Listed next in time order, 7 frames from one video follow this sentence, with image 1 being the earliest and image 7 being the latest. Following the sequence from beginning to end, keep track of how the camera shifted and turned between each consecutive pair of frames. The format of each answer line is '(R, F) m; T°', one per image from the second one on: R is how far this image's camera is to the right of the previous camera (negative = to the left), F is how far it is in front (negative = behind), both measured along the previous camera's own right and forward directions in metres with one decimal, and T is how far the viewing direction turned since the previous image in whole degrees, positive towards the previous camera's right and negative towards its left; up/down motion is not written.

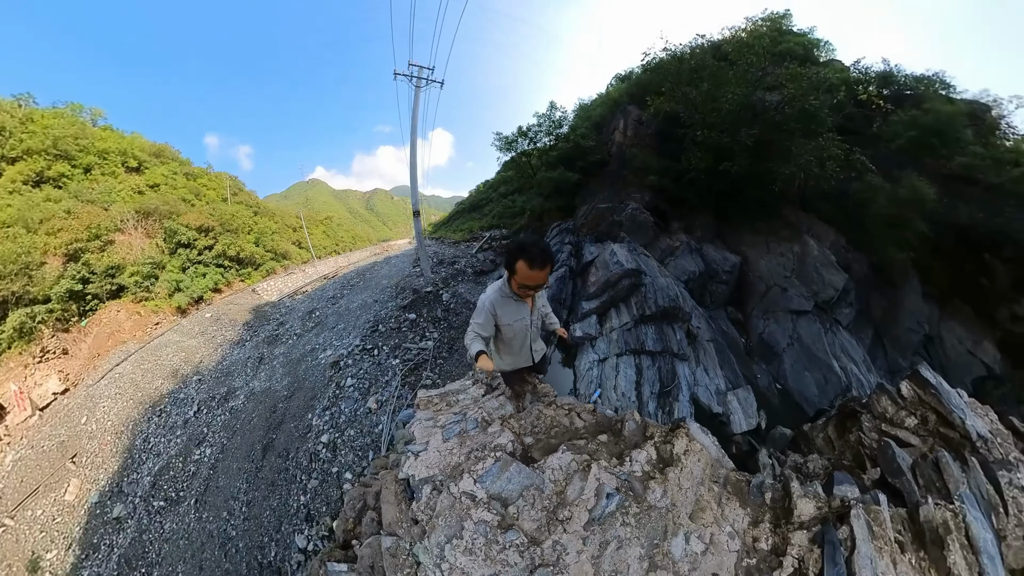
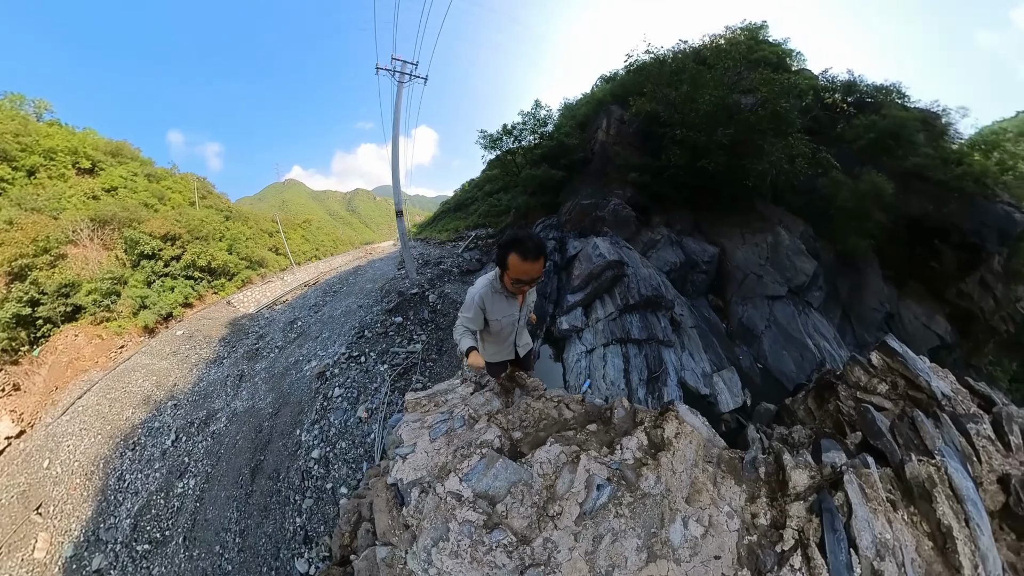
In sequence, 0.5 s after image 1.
(0.0, 0.0) m; +2°
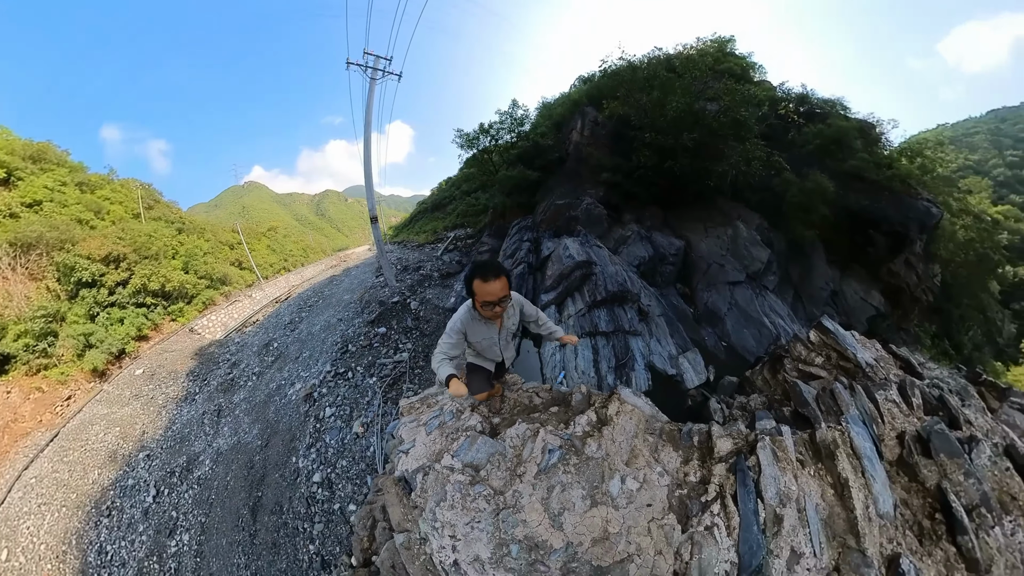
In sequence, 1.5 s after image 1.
(0.0, -0.2) m; +3°
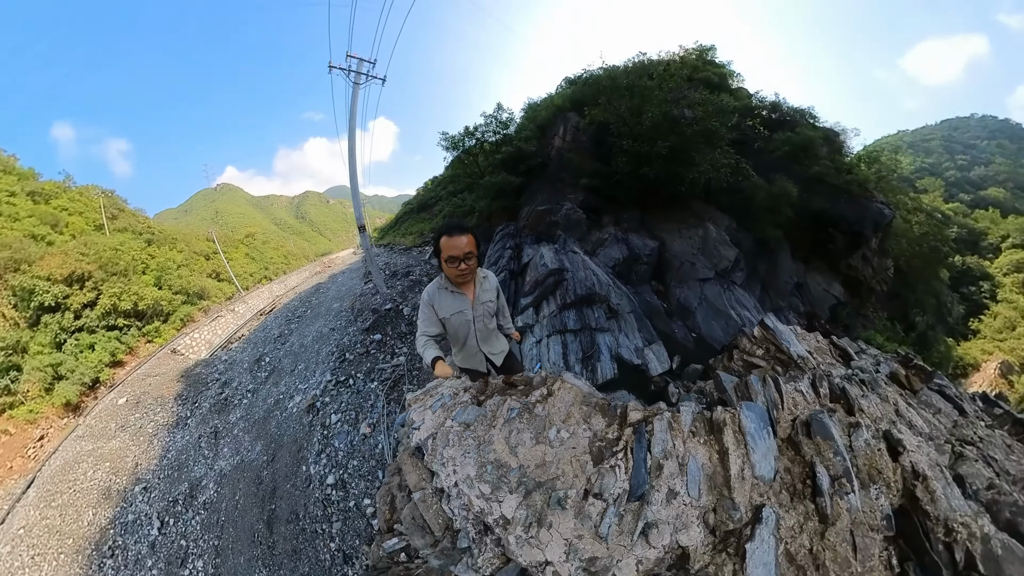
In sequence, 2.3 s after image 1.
(+0.1, -0.5) m; +2°
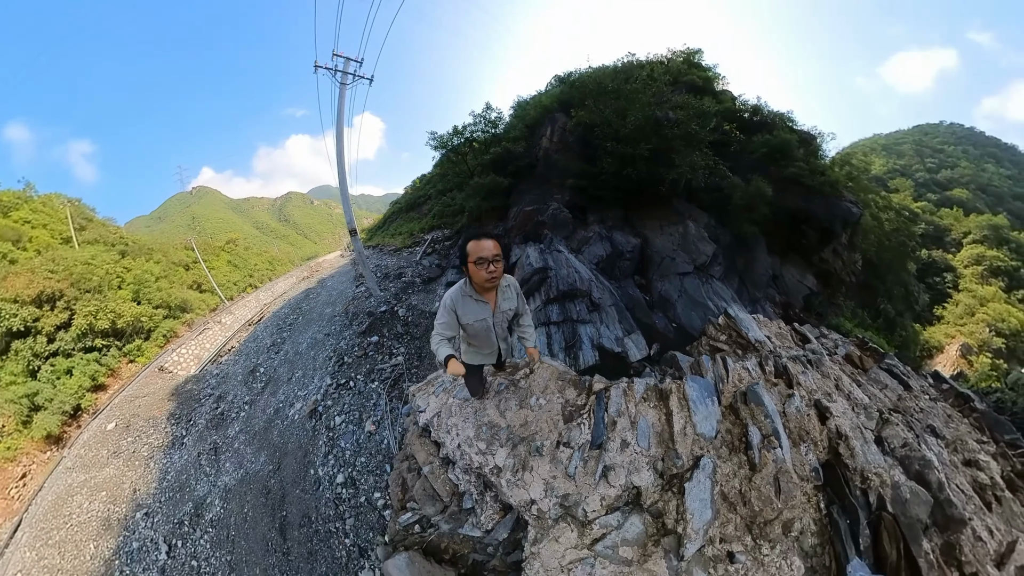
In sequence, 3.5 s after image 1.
(0.0, -0.3) m; +2°
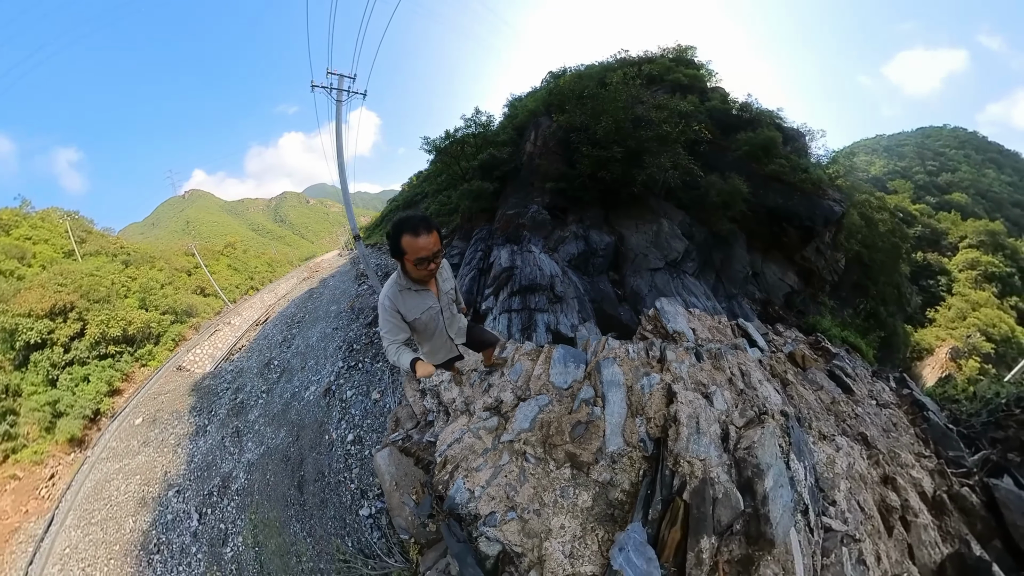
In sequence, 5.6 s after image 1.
(+0.4, -0.8) m; 0°
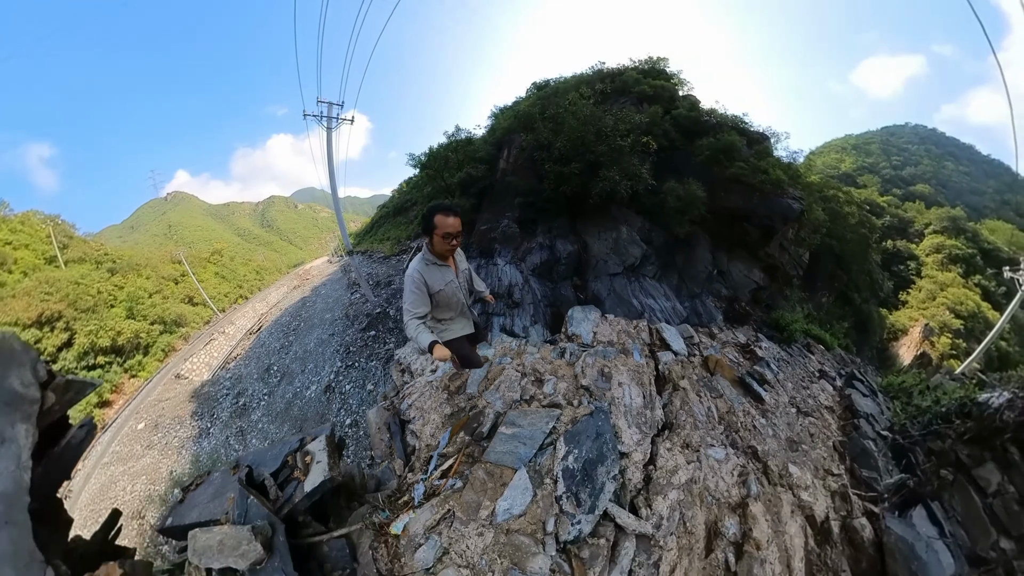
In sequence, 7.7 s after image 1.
(+0.6, -1.3) m; +1°
